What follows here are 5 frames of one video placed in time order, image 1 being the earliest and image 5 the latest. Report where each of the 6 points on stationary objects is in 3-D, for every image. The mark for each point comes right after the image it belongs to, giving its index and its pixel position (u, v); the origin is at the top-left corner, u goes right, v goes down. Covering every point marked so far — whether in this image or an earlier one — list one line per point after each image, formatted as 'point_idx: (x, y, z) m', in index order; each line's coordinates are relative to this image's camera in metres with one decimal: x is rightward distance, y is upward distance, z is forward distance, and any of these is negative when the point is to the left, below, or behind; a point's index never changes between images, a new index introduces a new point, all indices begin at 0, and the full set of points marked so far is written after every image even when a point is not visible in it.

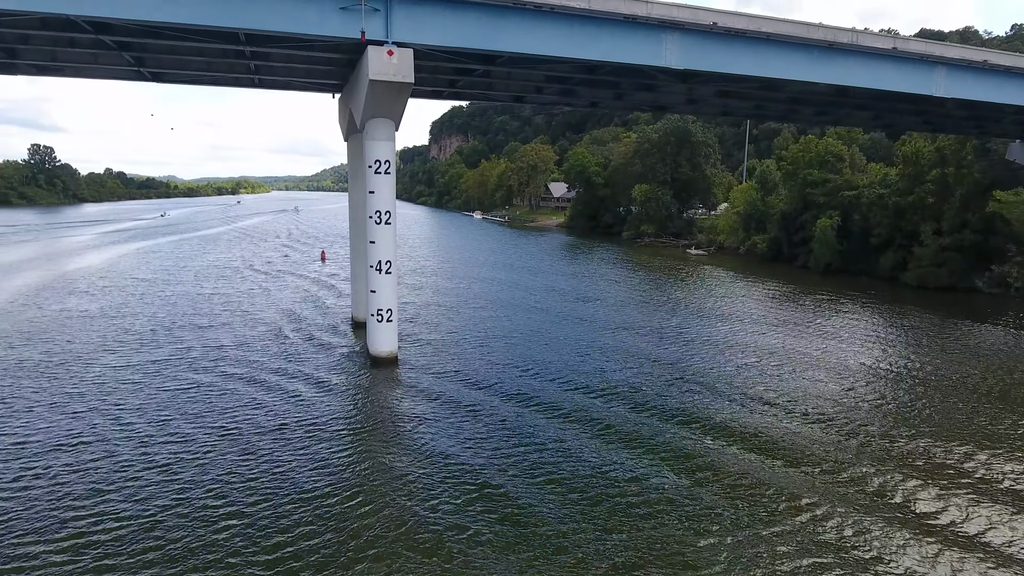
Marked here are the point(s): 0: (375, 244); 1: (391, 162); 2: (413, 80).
0: (-4.1, +1.3, +18.3) m
1: (-3.6, +3.7, +17.9) m
2: (-2.6, +5.6, +16.3) m
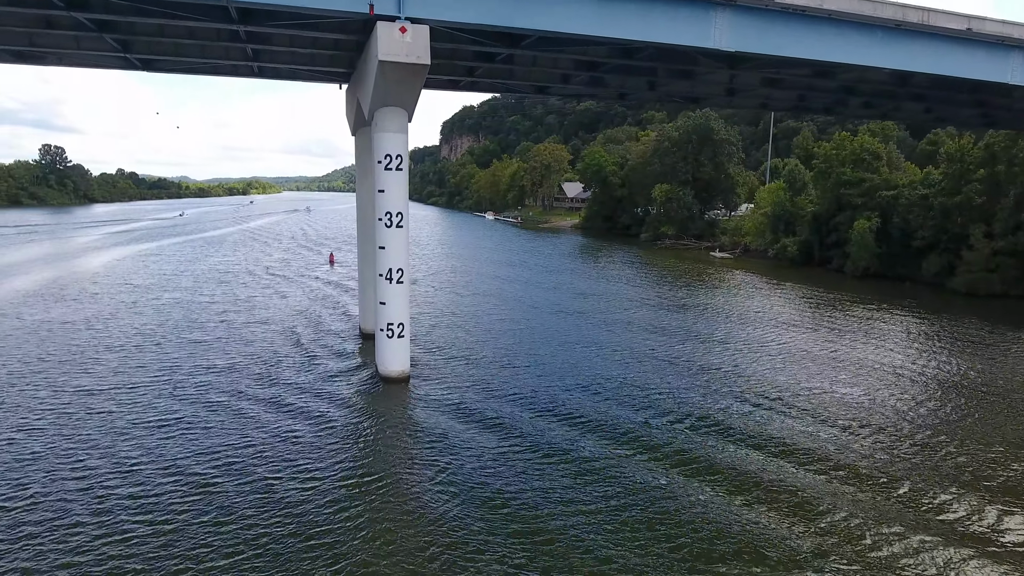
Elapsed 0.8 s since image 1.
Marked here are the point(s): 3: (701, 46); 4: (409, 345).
0: (-3.4, +1.0, +16.3) m
1: (-2.8, +3.4, +15.9) m
2: (-1.9, +5.3, +14.2) m
3: (+4.9, +6.3, +15.8) m
4: (-2.9, -1.7, +17.4) m
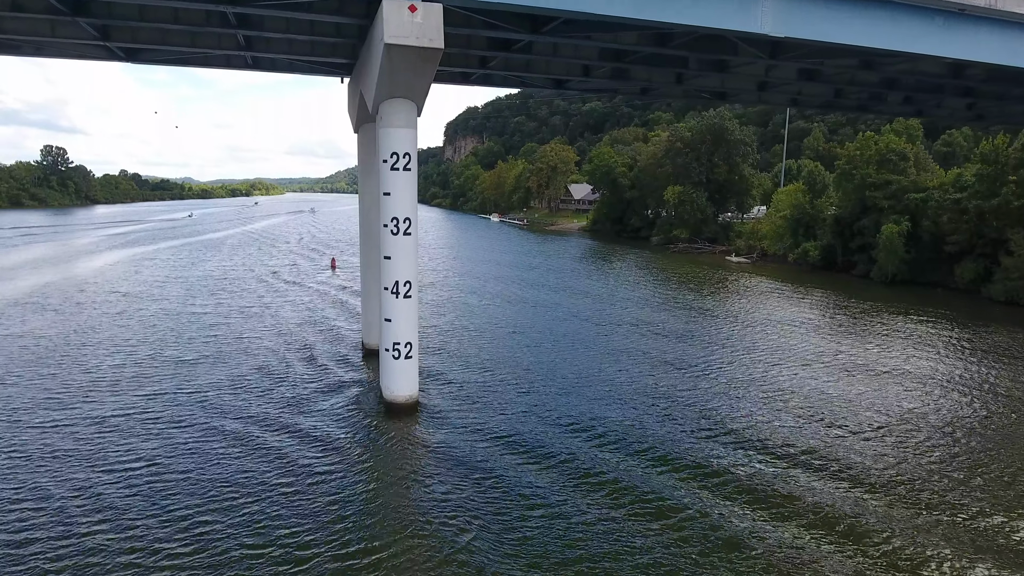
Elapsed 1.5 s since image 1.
0: (-2.9, +0.7, +14.6) m
1: (-2.3, +3.1, +14.2) m
2: (-1.4, +5.0, +12.5) m
3: (+5.4, +5.9, +14.1) m
4: (-2.4, -2.0, +15.6) m
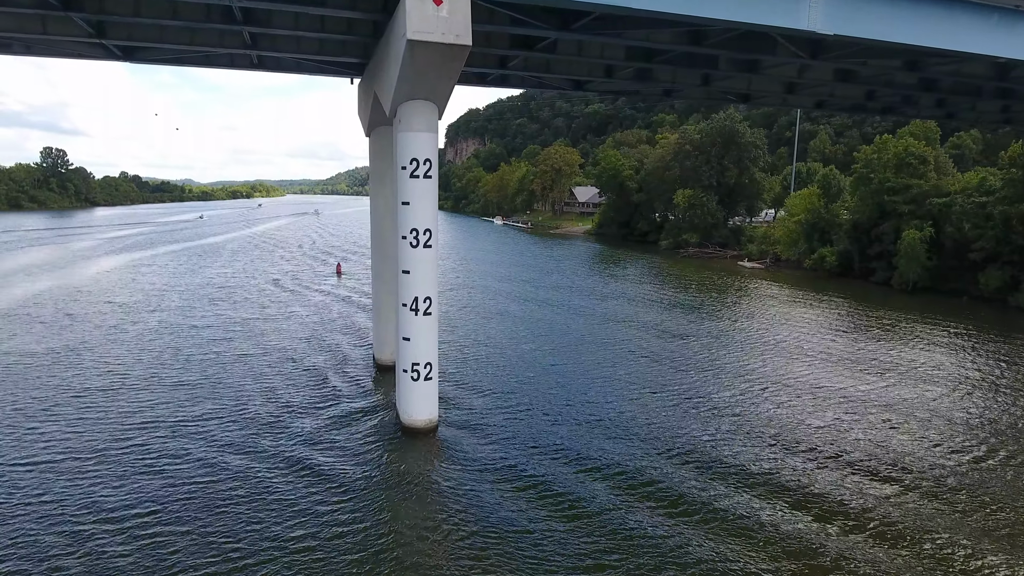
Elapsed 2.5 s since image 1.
0: (-2.3, +0.3, +13.6) m
1: (-1.8, +2.7, +13.2) m
2: (-0.8, +4.6, +11.5) m
3: (+6.0, +5.6, +13.1) m
4: (-1.9, -2.4, +14.6) m
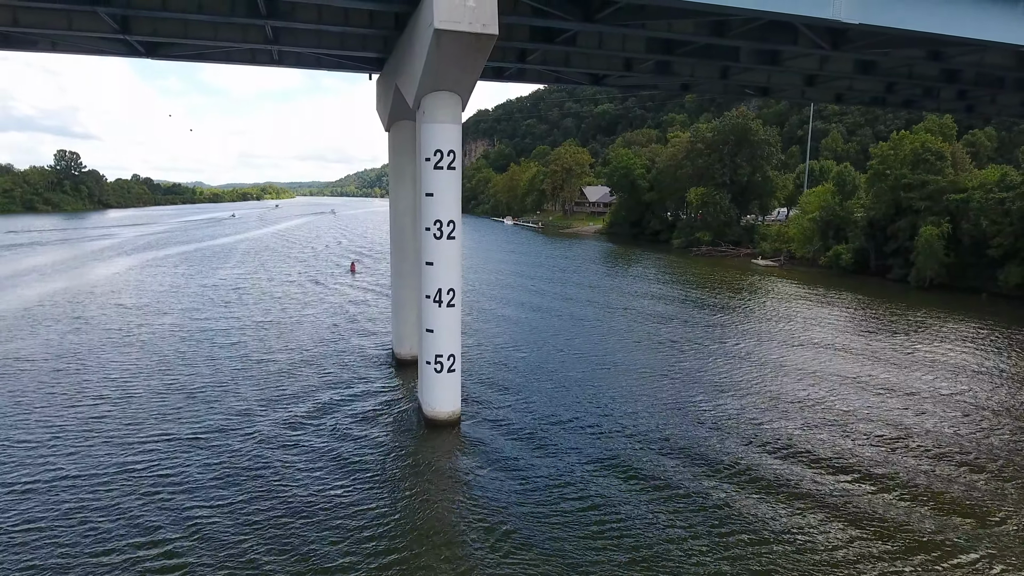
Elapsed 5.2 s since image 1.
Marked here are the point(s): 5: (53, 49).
0: (-1.8, +0.5, +13.6) m
1: (-1.3, +2.9, +13.2) m
2: (-0.4, +4.8, +11.5) m
3: (+6.5, +5.8, +13.0) m
4: (-1.3, -2.2, +14.6) m
5: (-12.6, +6.6, +16.7) m
